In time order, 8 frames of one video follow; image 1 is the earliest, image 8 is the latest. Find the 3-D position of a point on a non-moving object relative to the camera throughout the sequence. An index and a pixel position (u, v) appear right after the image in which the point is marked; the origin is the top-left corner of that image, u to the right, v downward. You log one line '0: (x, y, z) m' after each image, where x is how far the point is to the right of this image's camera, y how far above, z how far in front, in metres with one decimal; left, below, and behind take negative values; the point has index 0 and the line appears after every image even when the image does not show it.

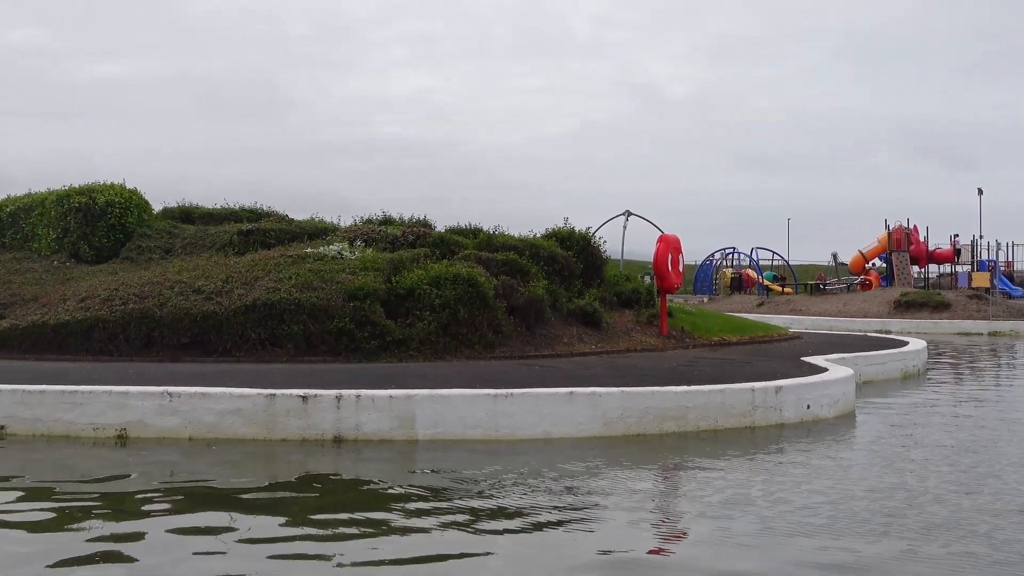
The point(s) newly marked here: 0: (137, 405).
0: (-3.4, -1.1, +8.3) m
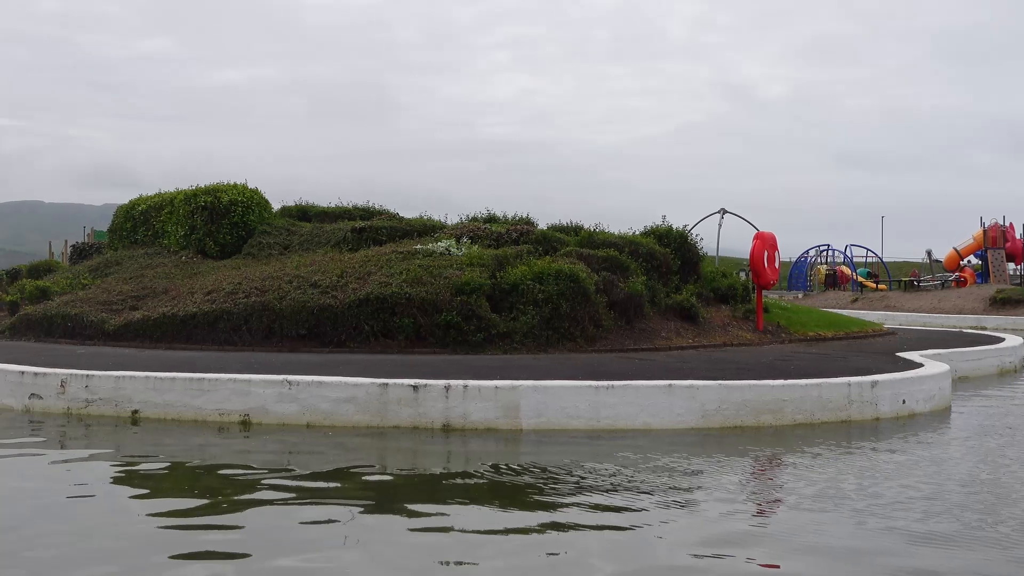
0: (-2.4, -1.0, +8.8) m
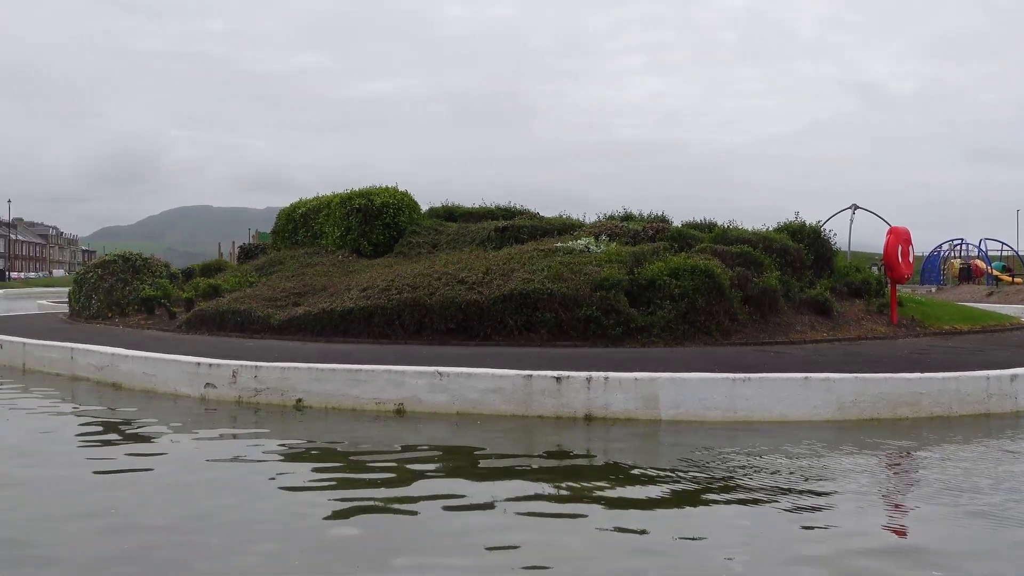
0: (-1.0, -0.9, +9.3) m
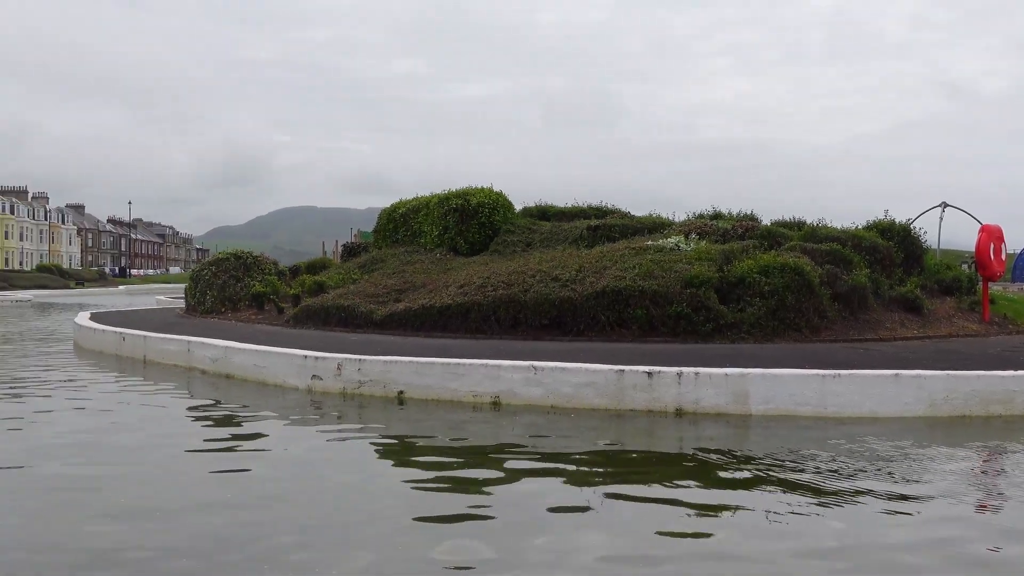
0: (0.0, -0.9, +9.6) m
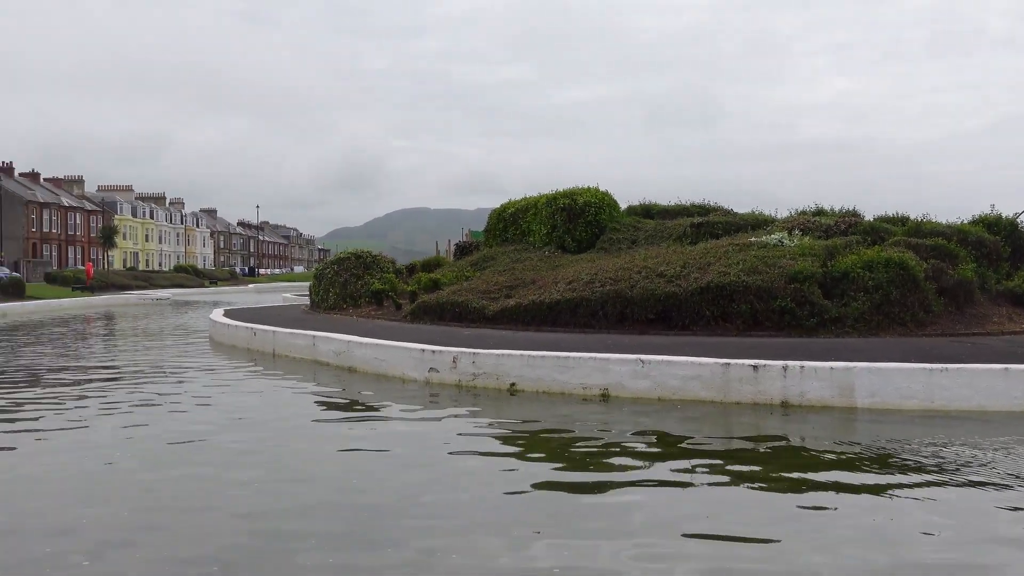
0: (+1.1, -0.9, +9.9) m
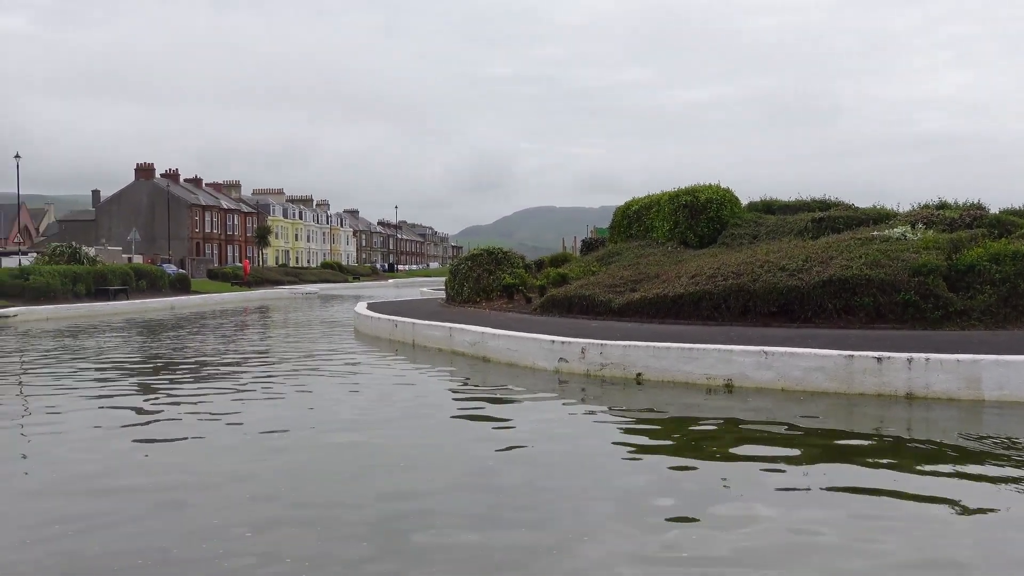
0: (+2.5, -0.8, +10.3) m
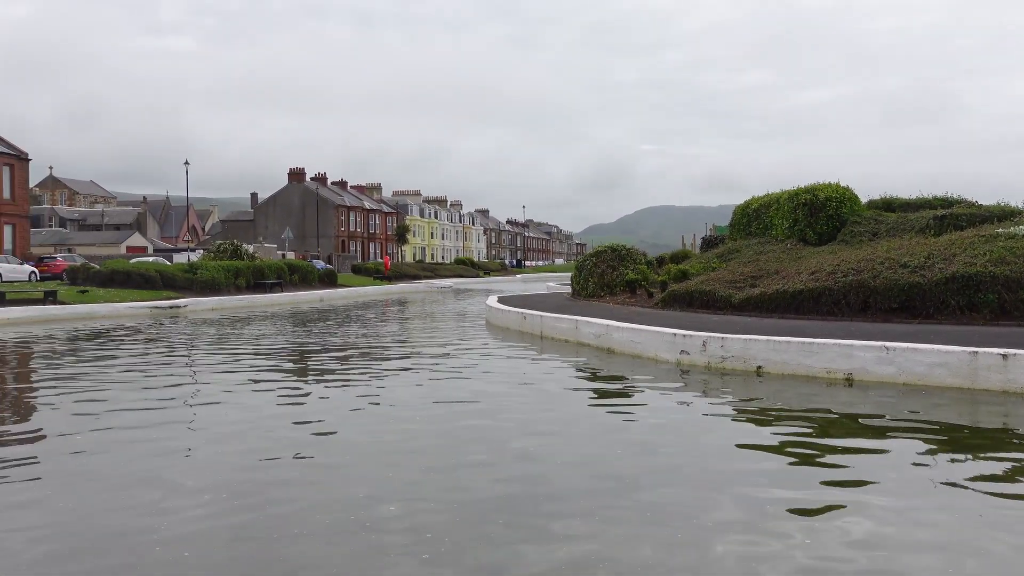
0: (+3.9, -0.8, +10.5) m
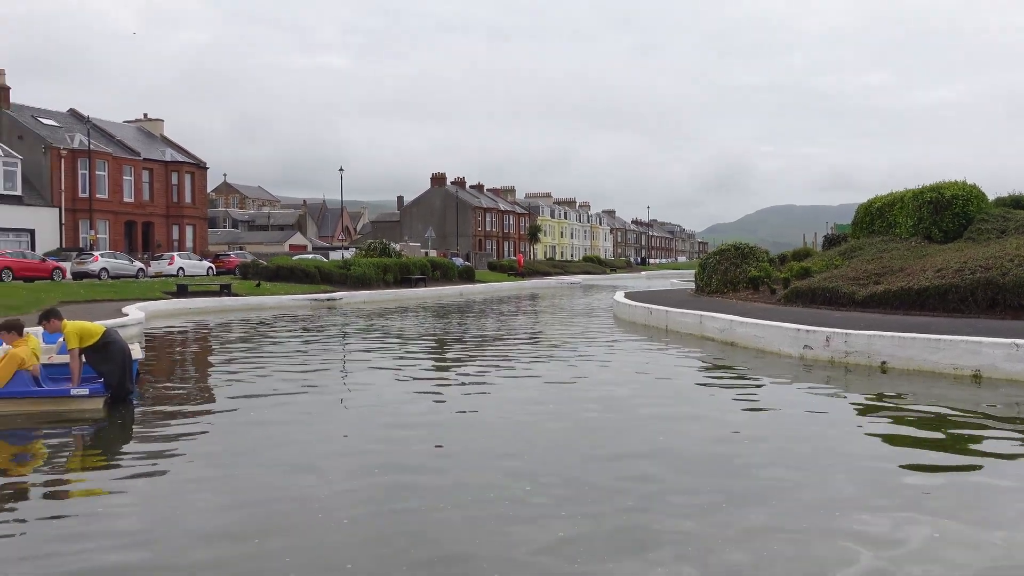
0: (+5.3, -0.7, +10.5) m
